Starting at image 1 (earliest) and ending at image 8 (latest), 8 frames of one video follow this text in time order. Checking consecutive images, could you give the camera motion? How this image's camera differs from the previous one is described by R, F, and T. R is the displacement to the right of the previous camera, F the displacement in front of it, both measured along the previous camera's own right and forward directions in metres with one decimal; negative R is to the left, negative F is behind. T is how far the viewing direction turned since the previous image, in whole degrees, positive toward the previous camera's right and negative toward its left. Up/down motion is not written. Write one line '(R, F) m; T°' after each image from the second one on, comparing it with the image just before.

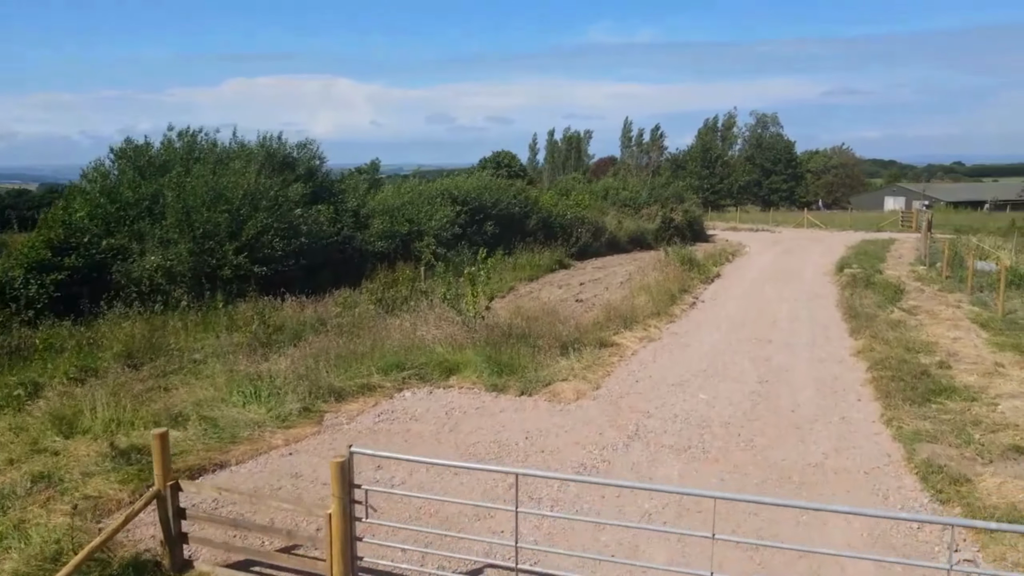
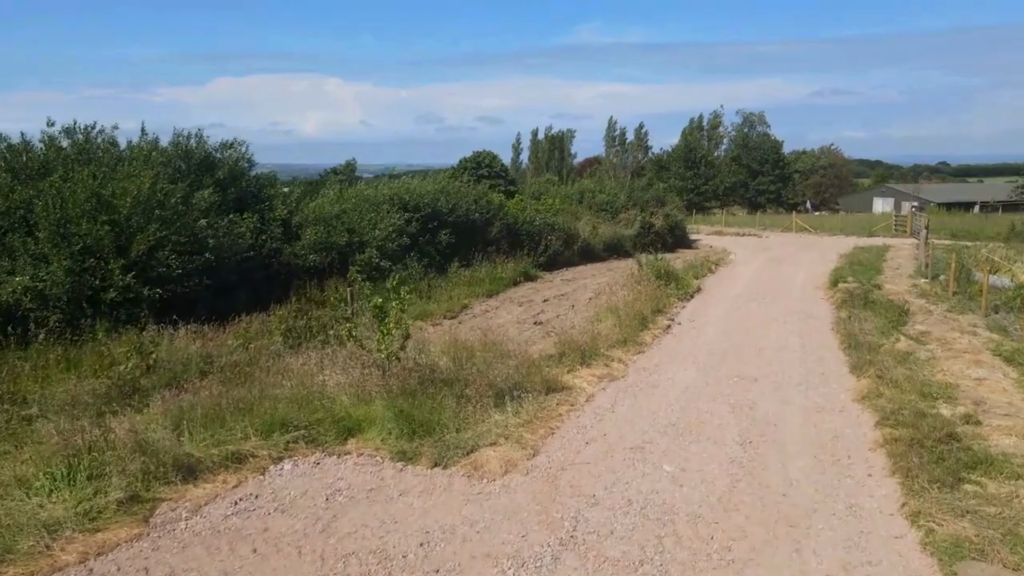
(+0.7, +2.1) m; +1°
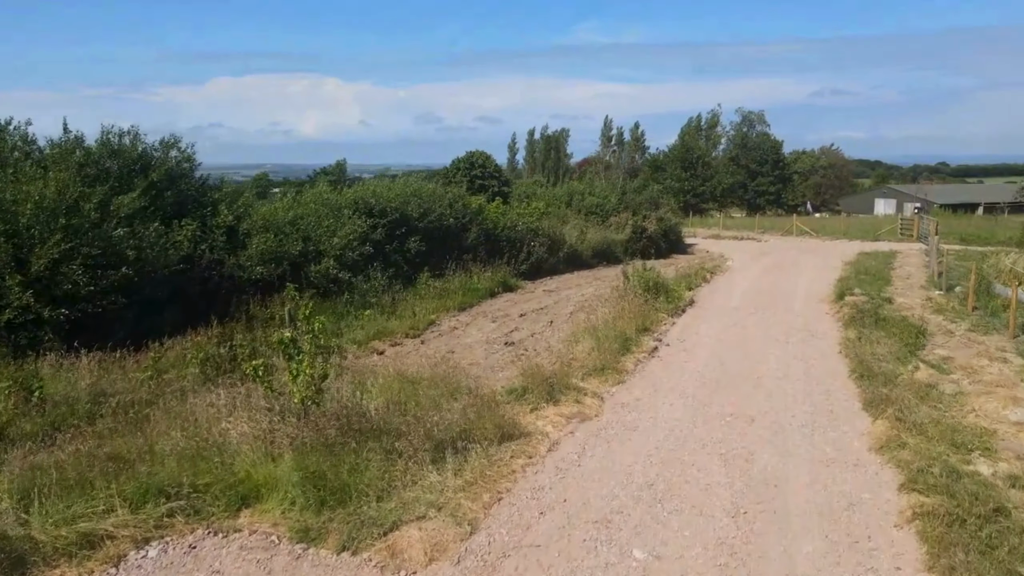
(+0.5, +1.6) m; 0°
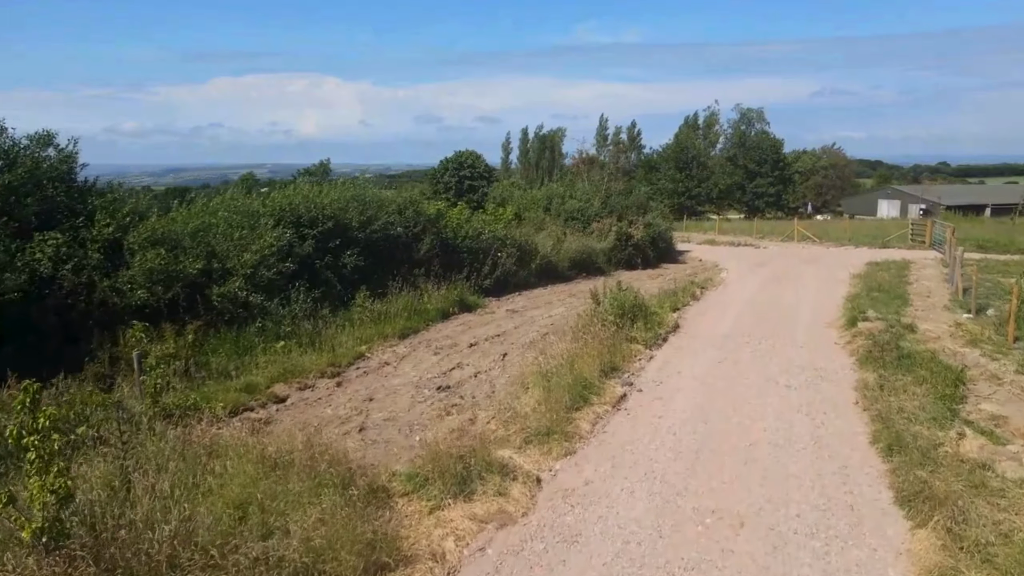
(+0.9, +2.5) m; 0°
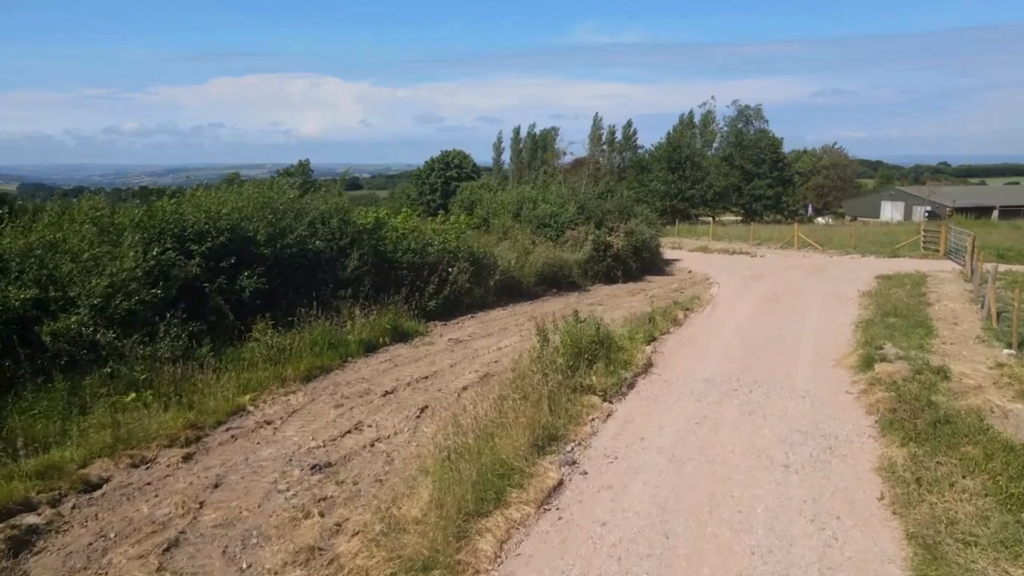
(+1.0, +2.7) m; 0°
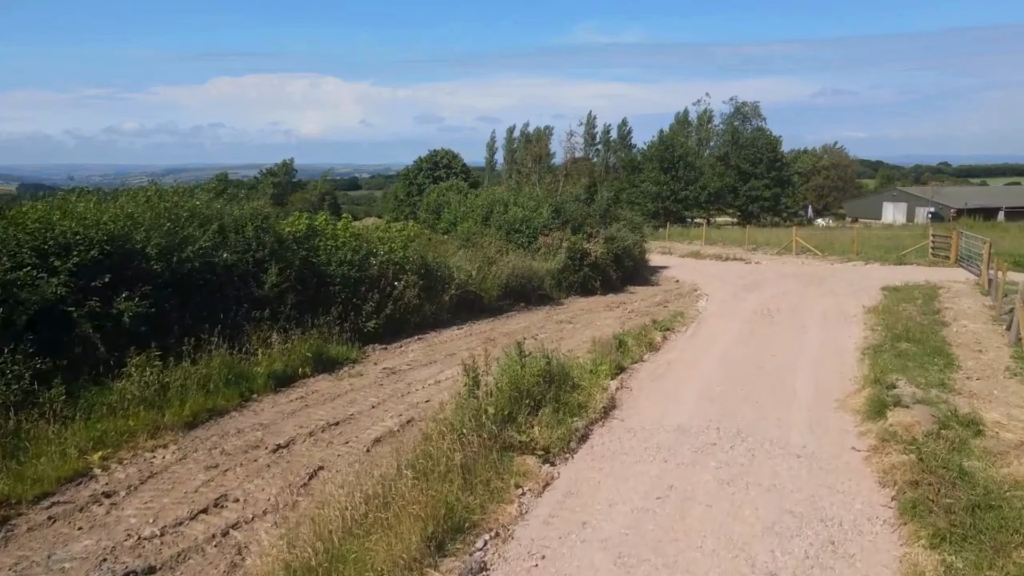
(+0.8, +2.1) m; 0°
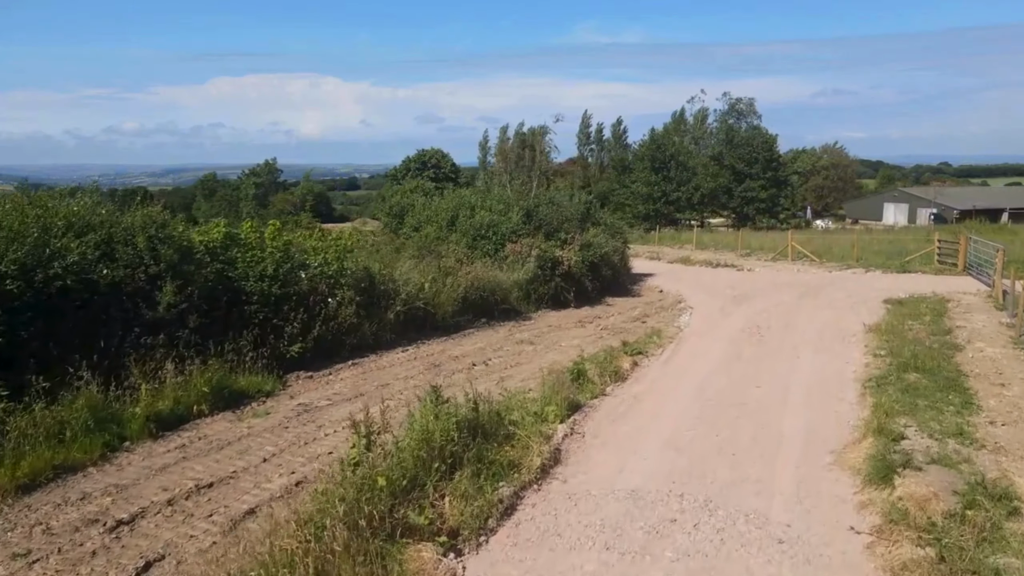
(+0.8, +1.8) m; 0°
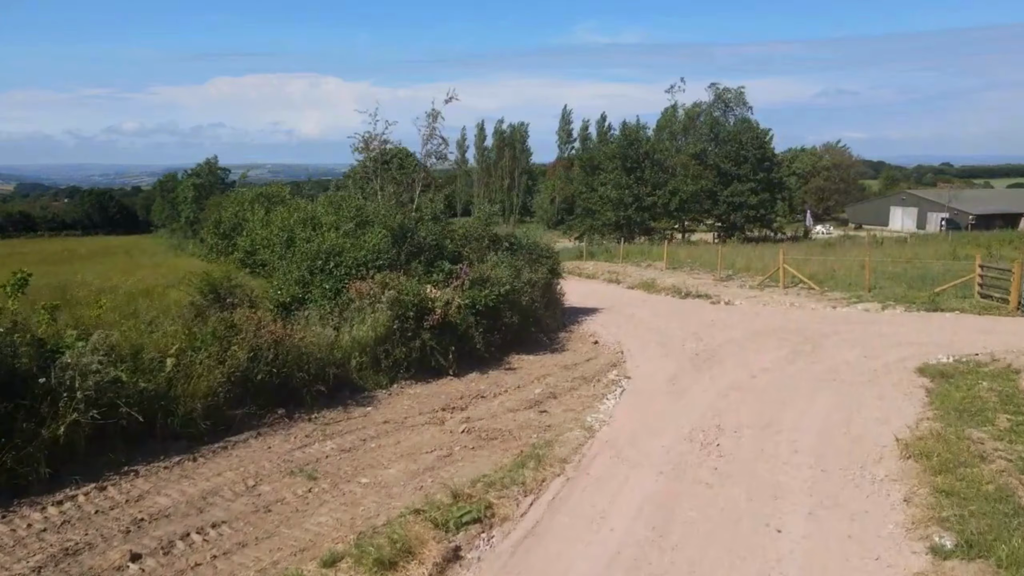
(+2.3, +5.9) m; 0°
